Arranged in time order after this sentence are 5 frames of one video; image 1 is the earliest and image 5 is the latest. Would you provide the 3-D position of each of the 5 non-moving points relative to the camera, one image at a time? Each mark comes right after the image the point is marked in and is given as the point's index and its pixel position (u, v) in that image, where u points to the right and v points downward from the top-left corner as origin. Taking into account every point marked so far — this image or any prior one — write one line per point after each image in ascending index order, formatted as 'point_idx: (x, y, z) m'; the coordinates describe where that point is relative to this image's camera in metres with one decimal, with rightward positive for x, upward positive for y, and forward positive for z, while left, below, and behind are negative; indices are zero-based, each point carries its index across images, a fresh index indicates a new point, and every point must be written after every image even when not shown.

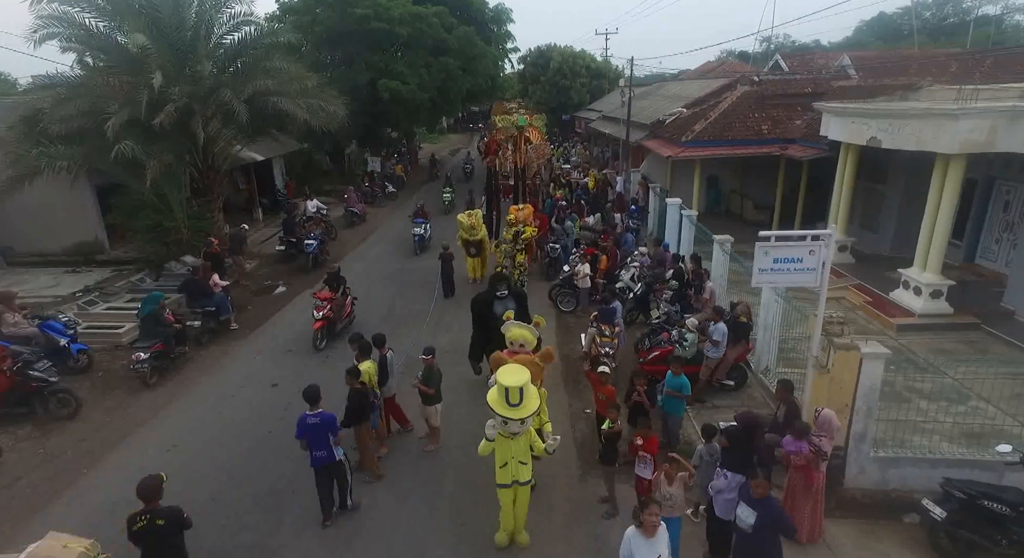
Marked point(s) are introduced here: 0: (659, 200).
0: (+3.7, +2.0, +14.3) m
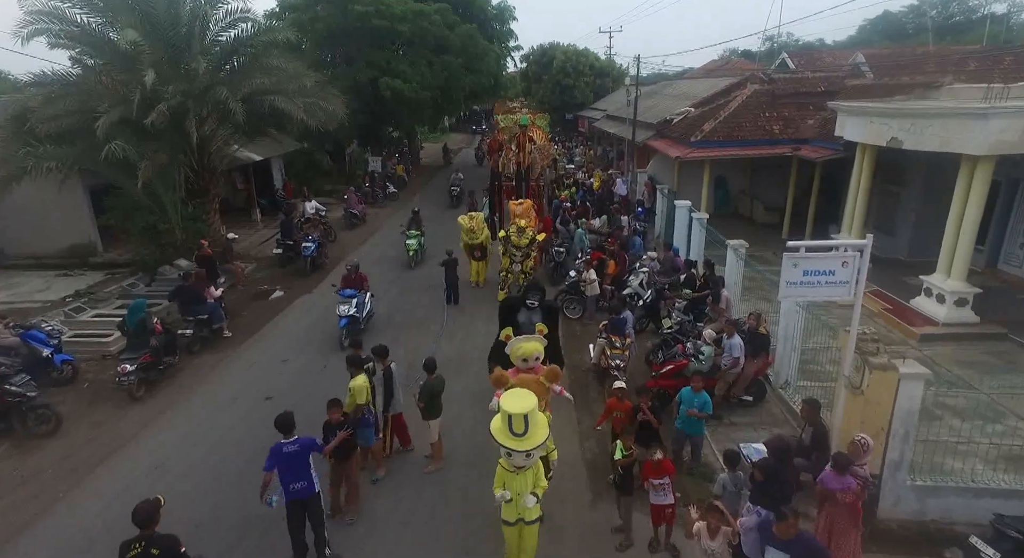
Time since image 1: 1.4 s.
0: (+3.8, +1.9, +13.9) m
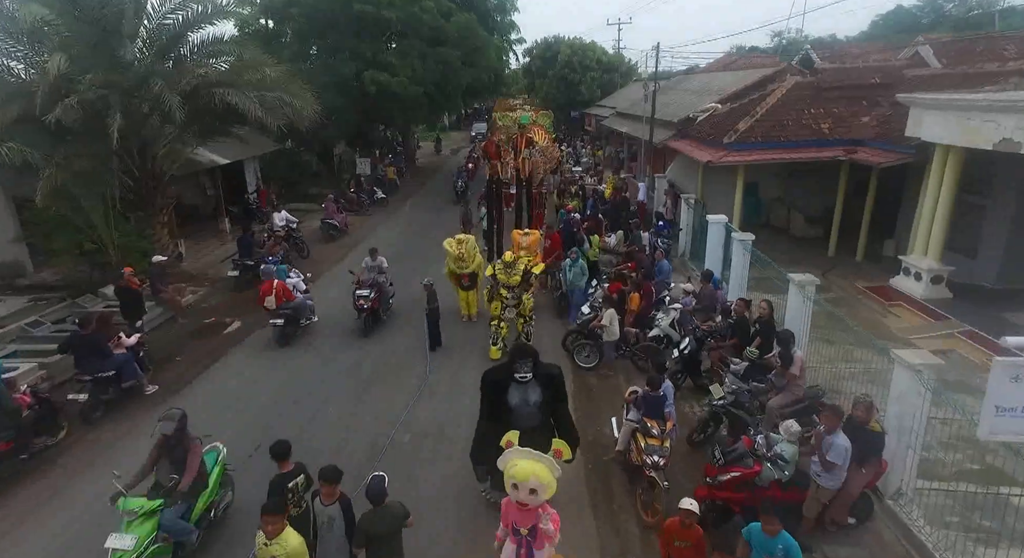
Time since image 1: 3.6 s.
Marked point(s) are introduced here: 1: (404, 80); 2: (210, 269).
0: (+3.8, +1.3, +11.7) m
1: (-3.6, +6.6, +18.9) m
2: (-6.7, +0.2, +12.5) m
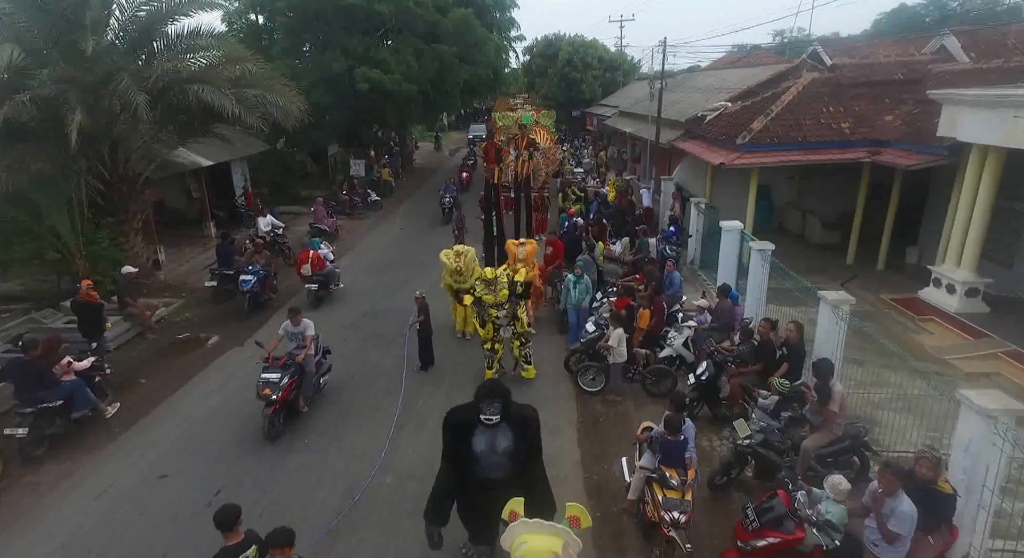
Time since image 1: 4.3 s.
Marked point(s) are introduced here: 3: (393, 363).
0: (+3.7, +1.1, +11.0) m
1: (-3.6, +6.4, +18.2) m
2: (-6.7, 0.0, +11.8) m
3: (-1.7, -1.2, +8.3) m
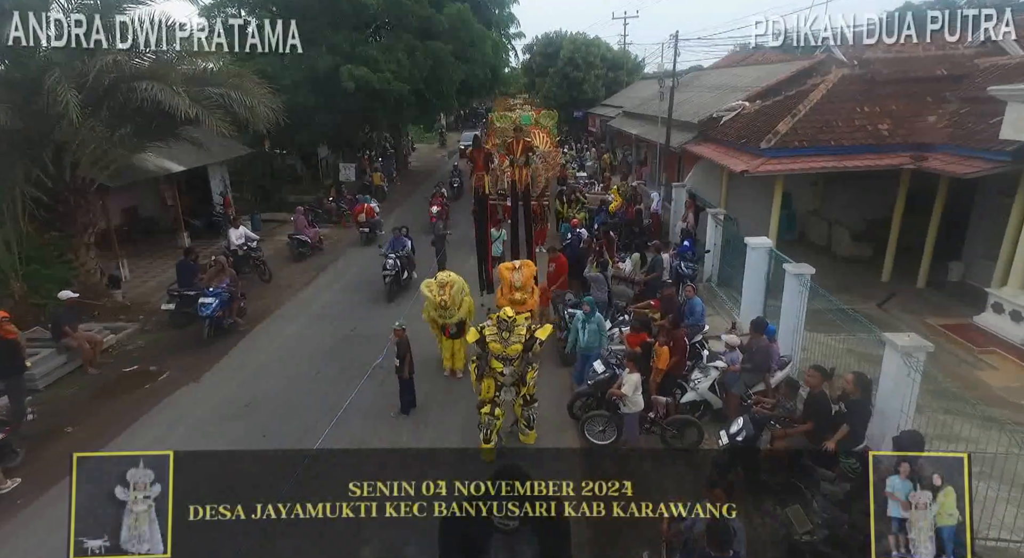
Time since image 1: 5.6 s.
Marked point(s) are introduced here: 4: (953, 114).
0: (+3.7, +0.8, +9.8) m
1: (-3.7, +6.0, +17.0) m
2: (-6.7, -0.3, +10.6) m
3: (-1.8, -1.5, +7.2) m
4: (+7.3, +2.7, +9.5) m
